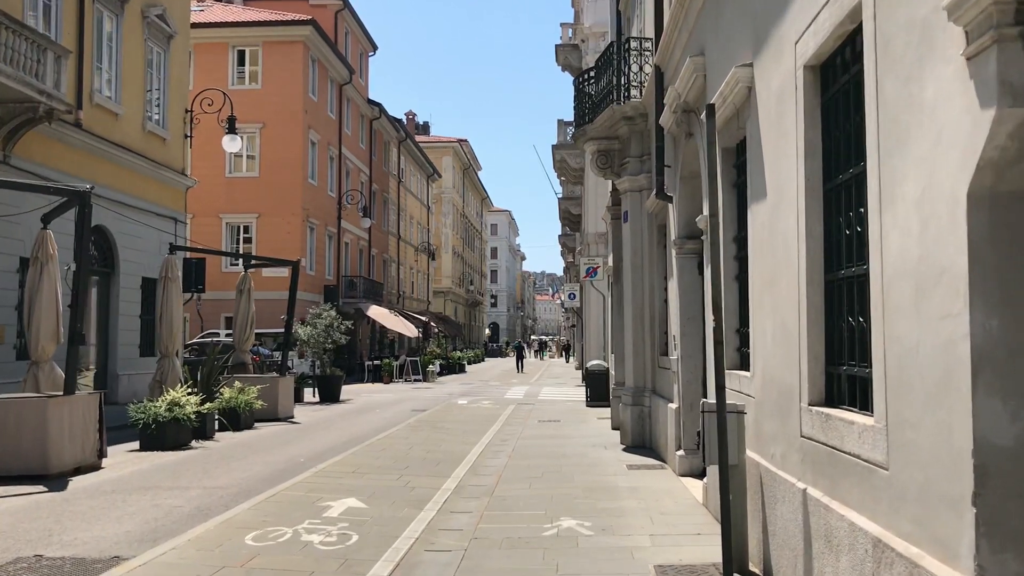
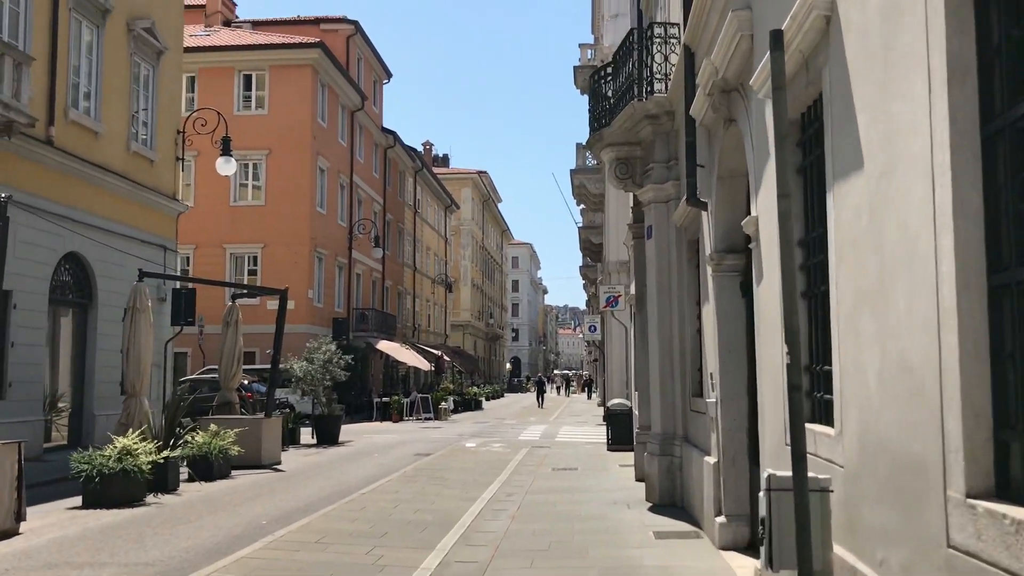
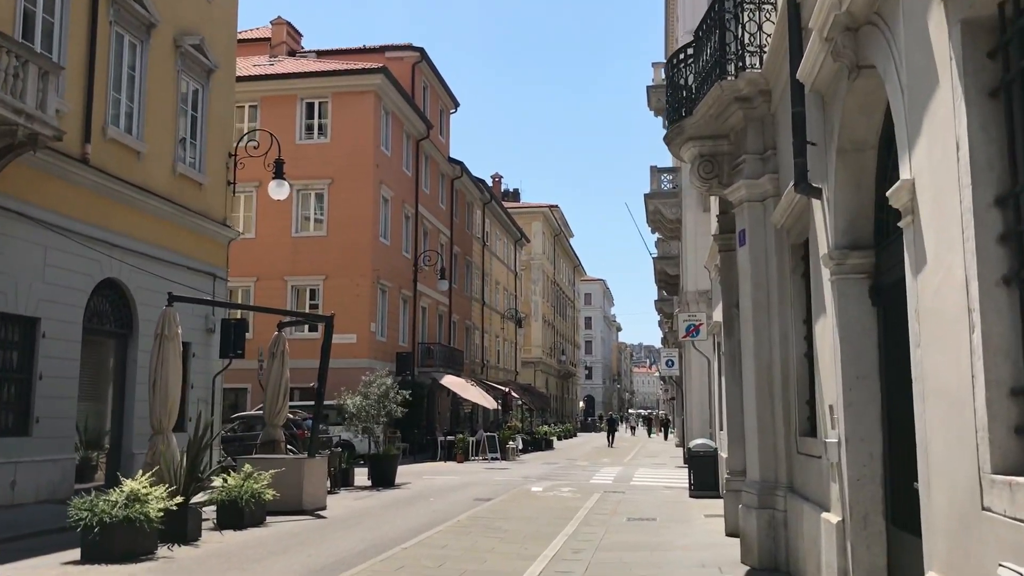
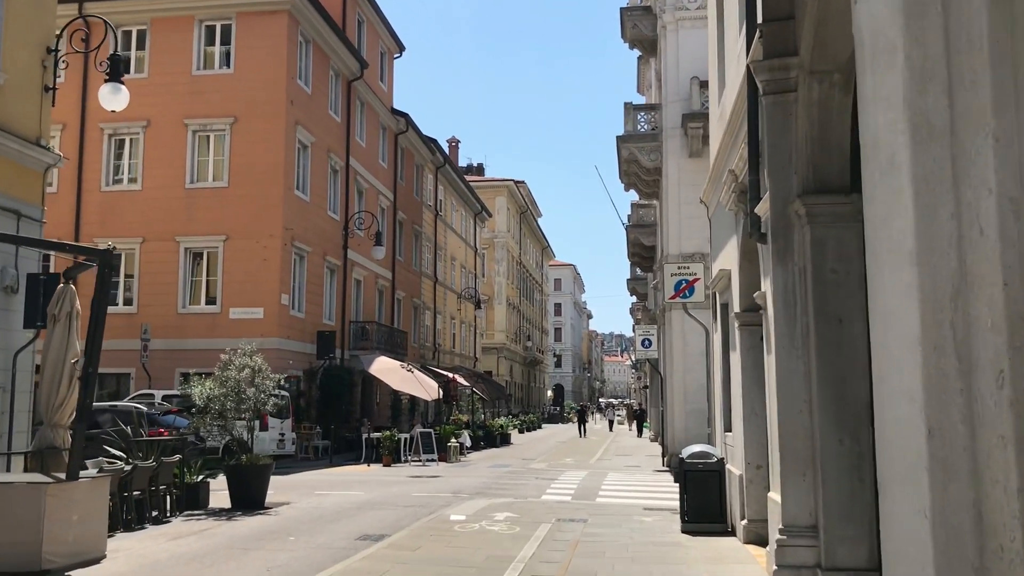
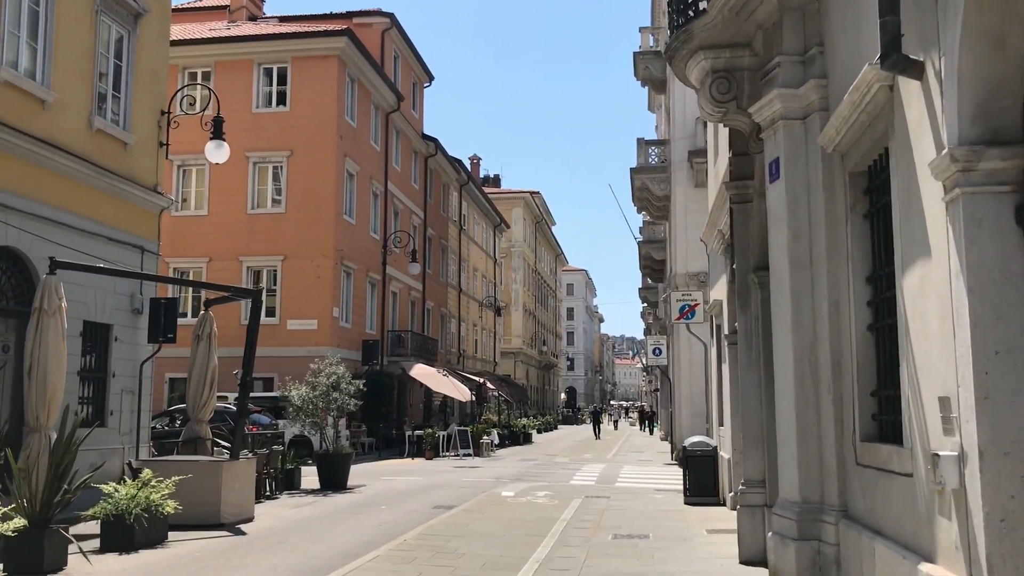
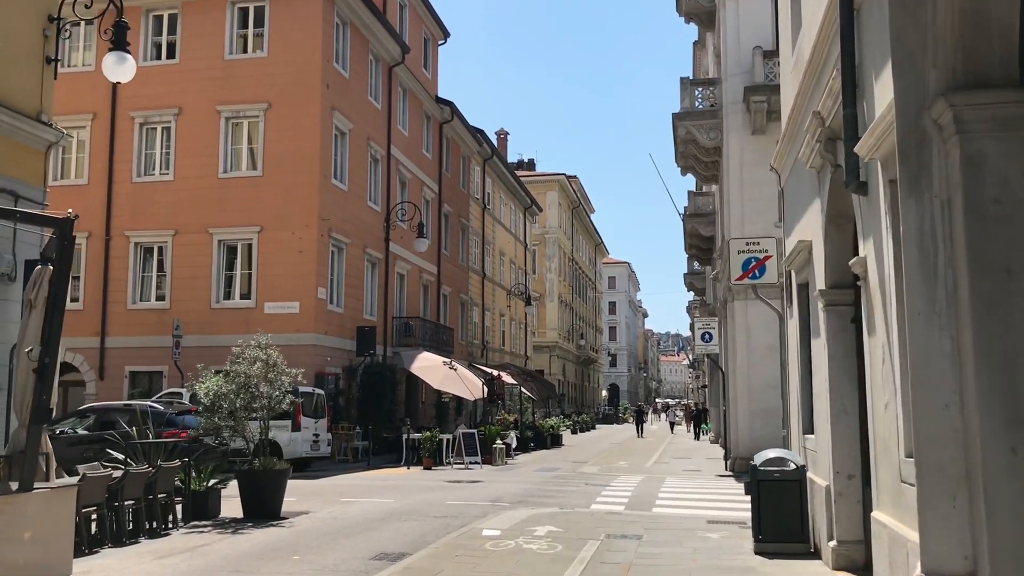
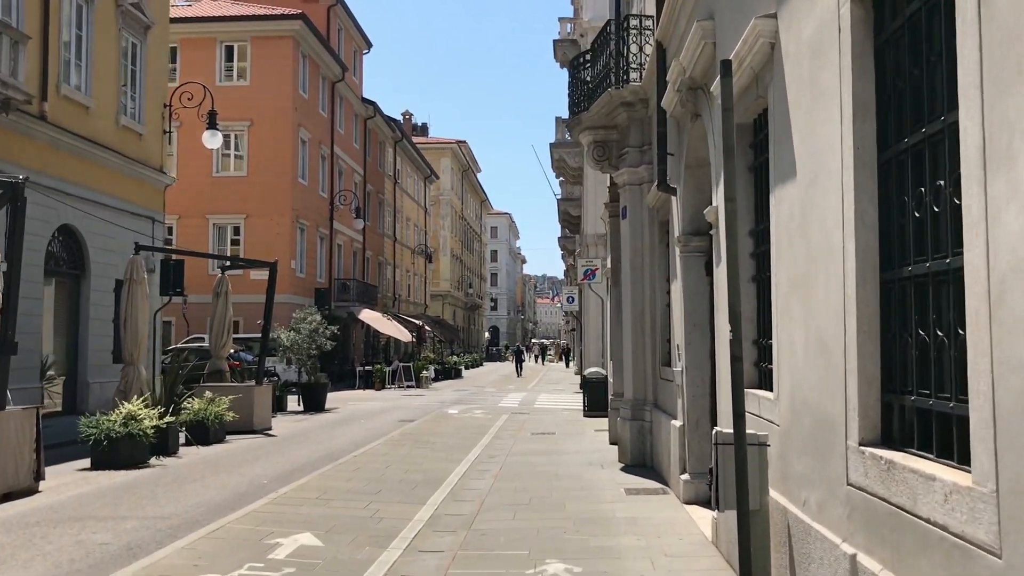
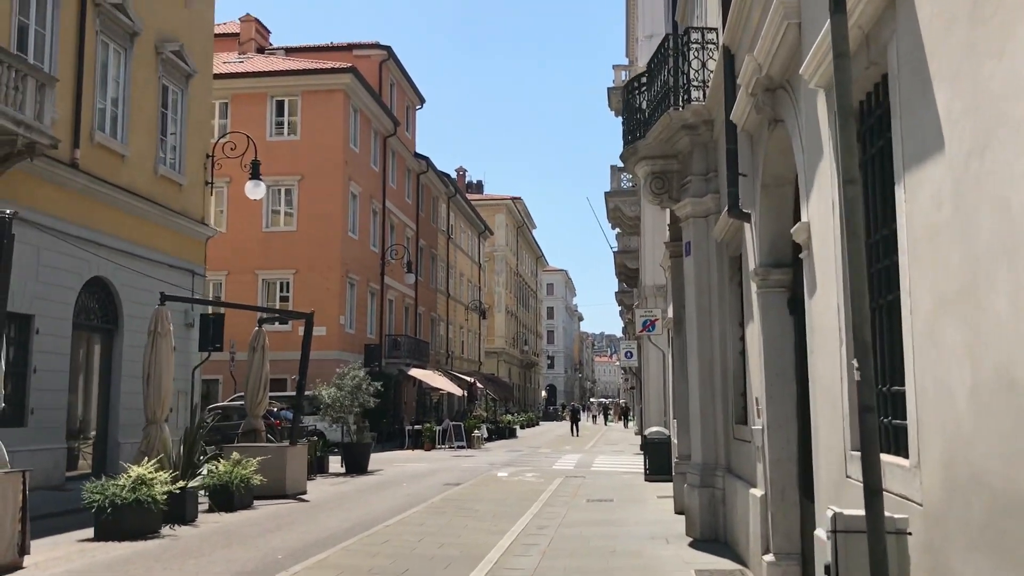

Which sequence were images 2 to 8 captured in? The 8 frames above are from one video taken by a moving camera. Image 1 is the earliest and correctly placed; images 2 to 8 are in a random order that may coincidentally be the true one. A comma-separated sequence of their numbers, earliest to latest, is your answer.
7, 2, 8, 3, 5, 4, 6
